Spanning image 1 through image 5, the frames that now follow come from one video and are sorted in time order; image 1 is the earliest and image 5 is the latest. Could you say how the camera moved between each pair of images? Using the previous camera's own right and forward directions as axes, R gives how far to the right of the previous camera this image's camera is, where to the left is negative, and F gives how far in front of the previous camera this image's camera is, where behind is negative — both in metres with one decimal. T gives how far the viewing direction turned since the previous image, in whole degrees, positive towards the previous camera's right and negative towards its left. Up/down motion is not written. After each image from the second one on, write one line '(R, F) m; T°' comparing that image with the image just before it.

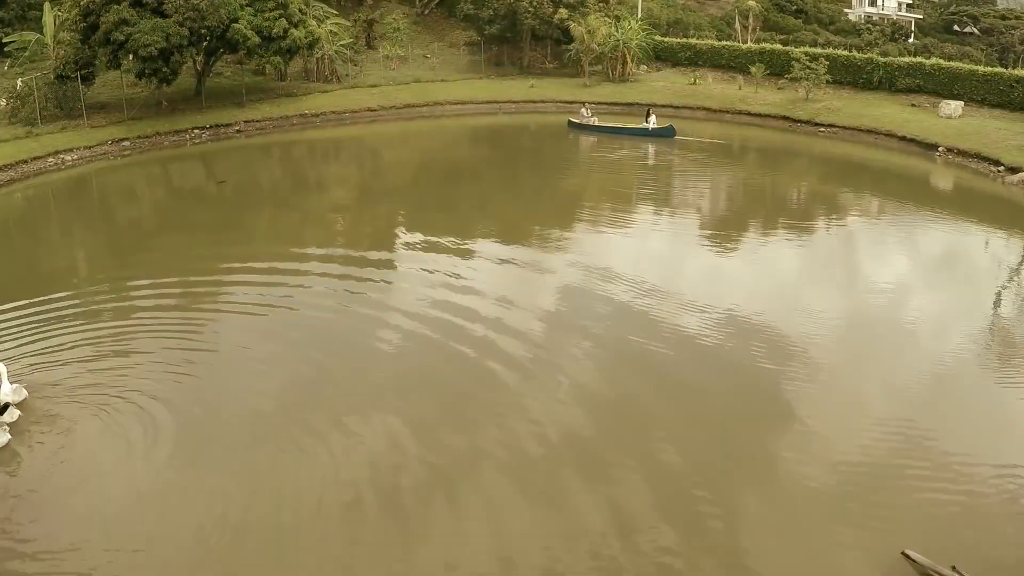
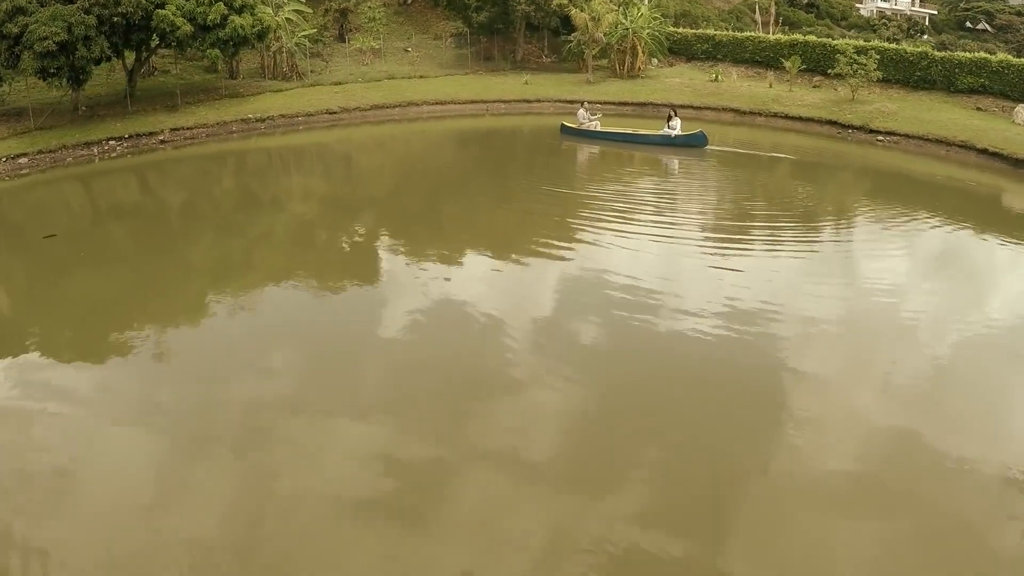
(+0.2, +2.2) m; 0°
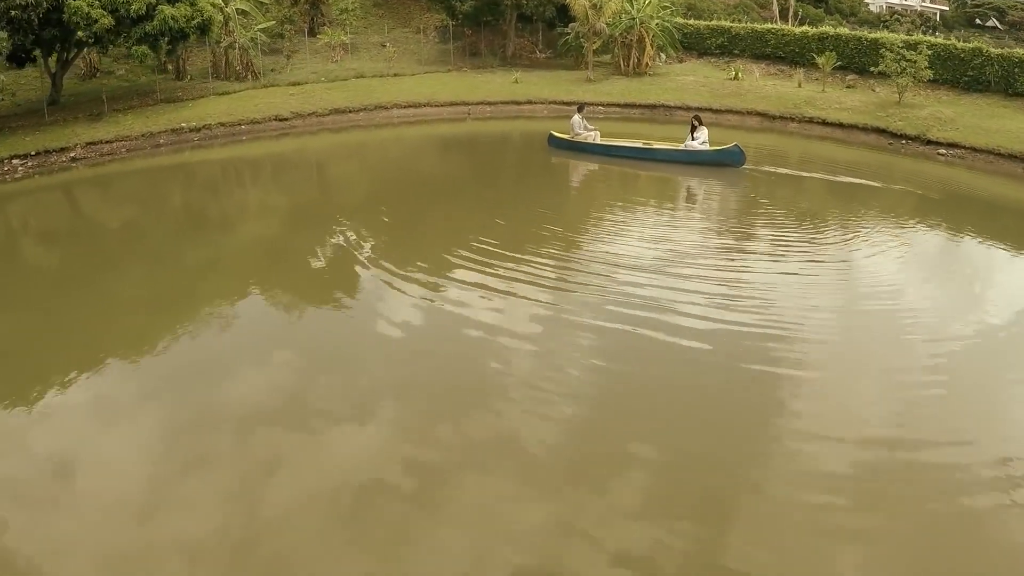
(+0.2, +1.7) m; 0°
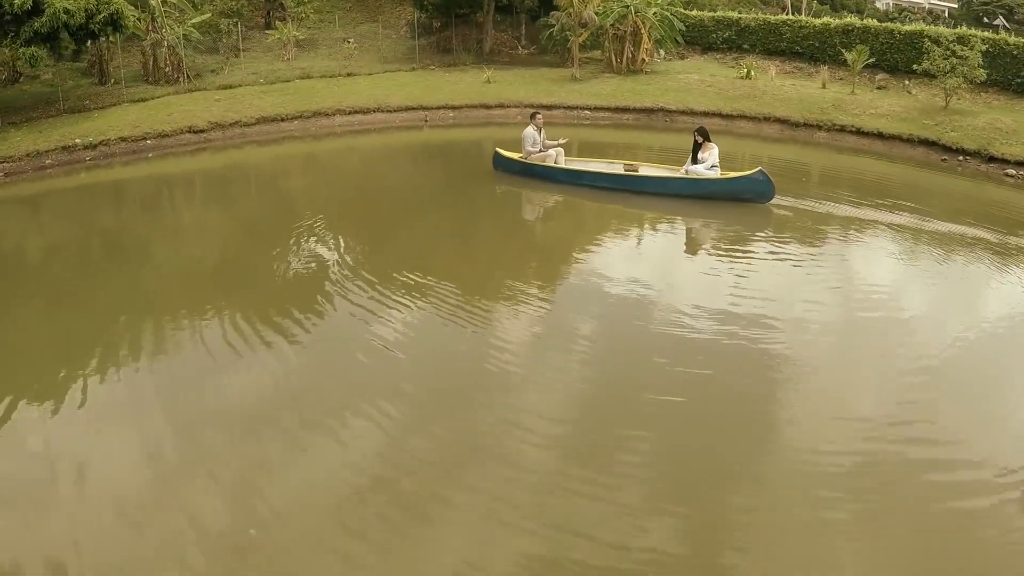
(+0.4, +1.6) m; 0°
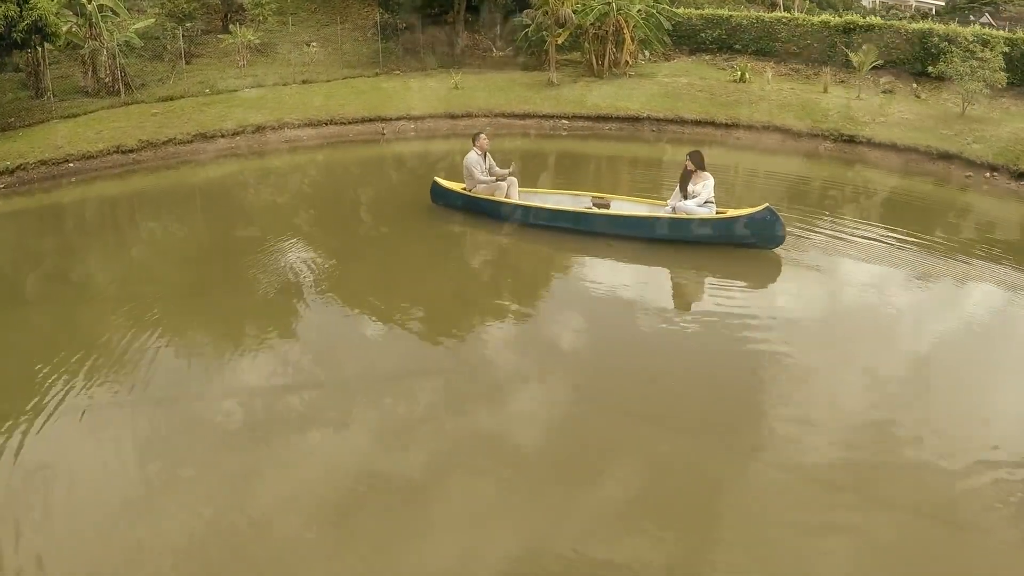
(+0.2, +0.9) m; +1°
